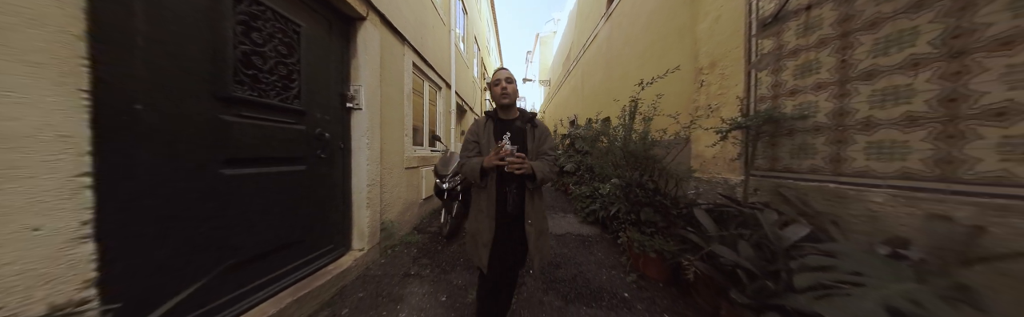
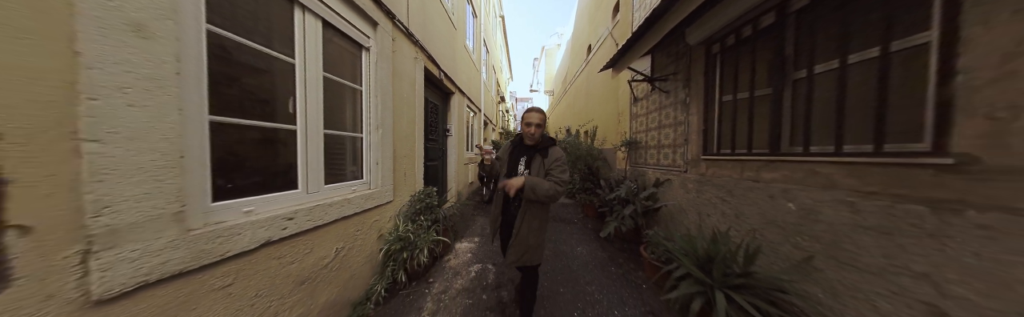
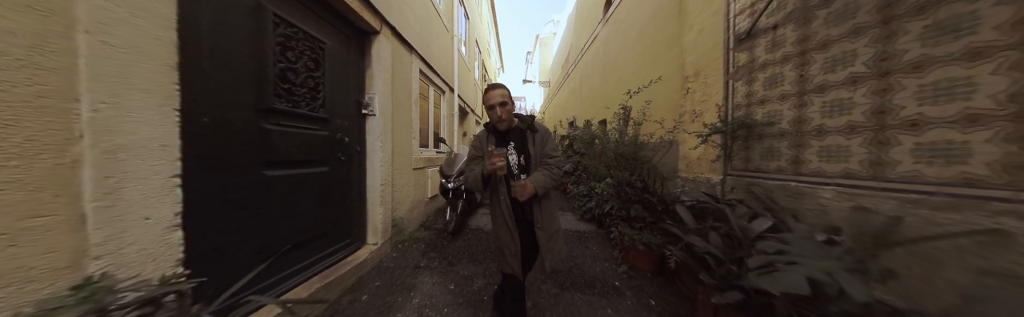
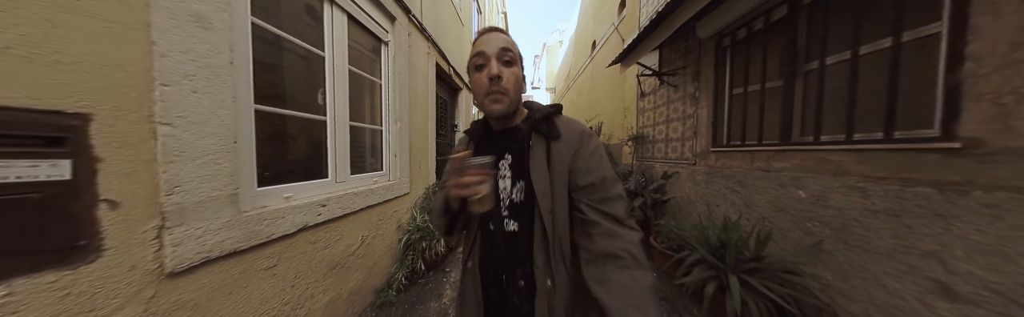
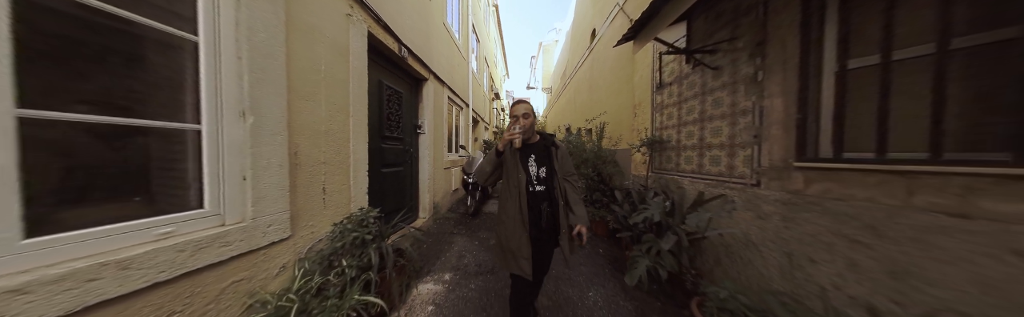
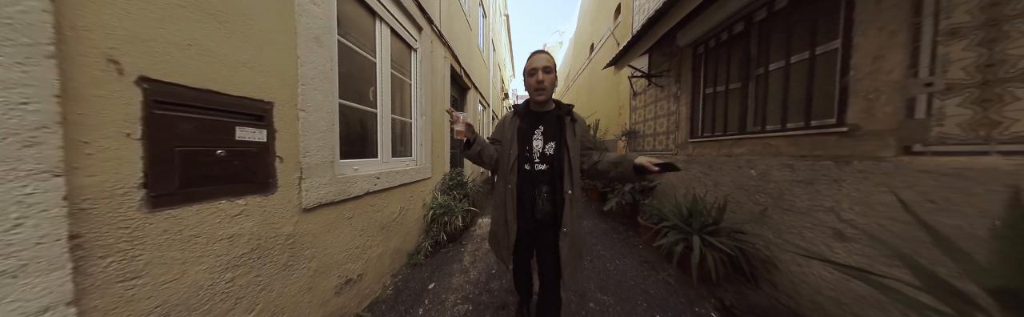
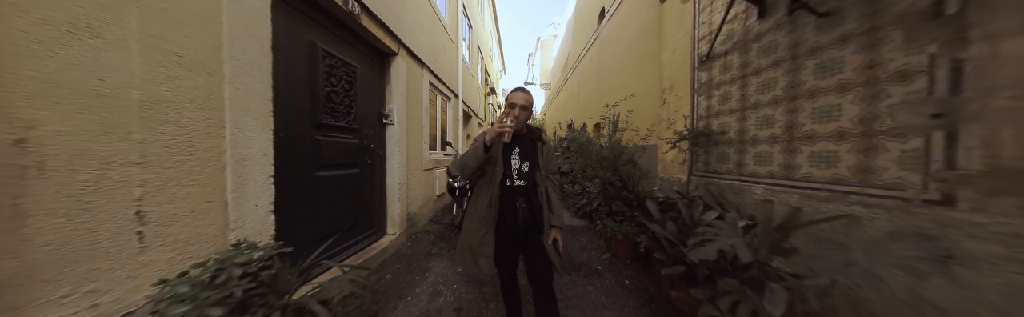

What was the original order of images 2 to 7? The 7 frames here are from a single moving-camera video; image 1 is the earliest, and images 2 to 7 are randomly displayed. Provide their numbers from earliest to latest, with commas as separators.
3, 7, 5, 2, 6, 4
